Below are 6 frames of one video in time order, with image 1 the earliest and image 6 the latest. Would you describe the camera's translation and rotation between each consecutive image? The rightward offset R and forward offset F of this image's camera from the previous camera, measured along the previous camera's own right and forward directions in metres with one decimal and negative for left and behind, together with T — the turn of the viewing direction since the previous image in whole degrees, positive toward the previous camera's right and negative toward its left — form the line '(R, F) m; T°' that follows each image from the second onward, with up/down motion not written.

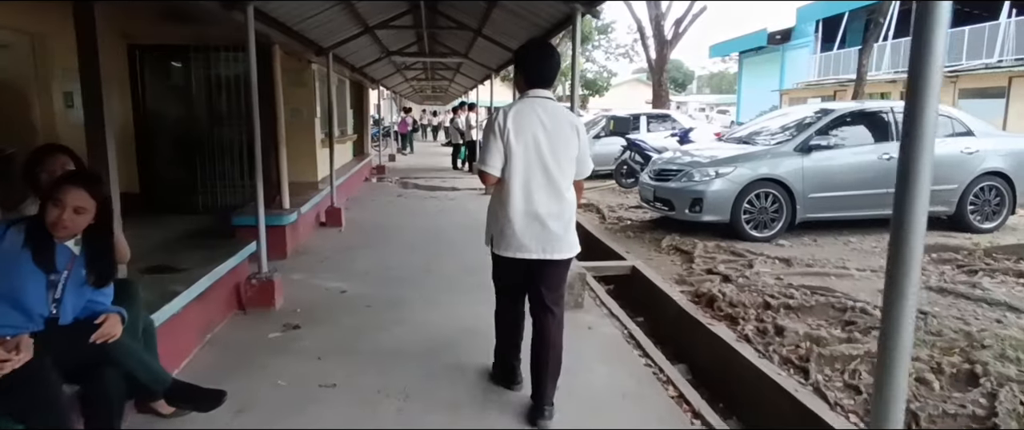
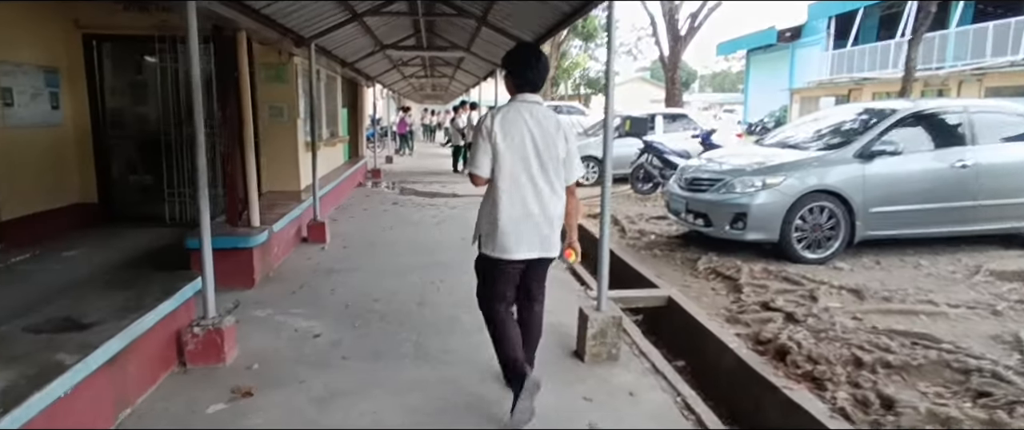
(-0.1, +1.0) m; 0°
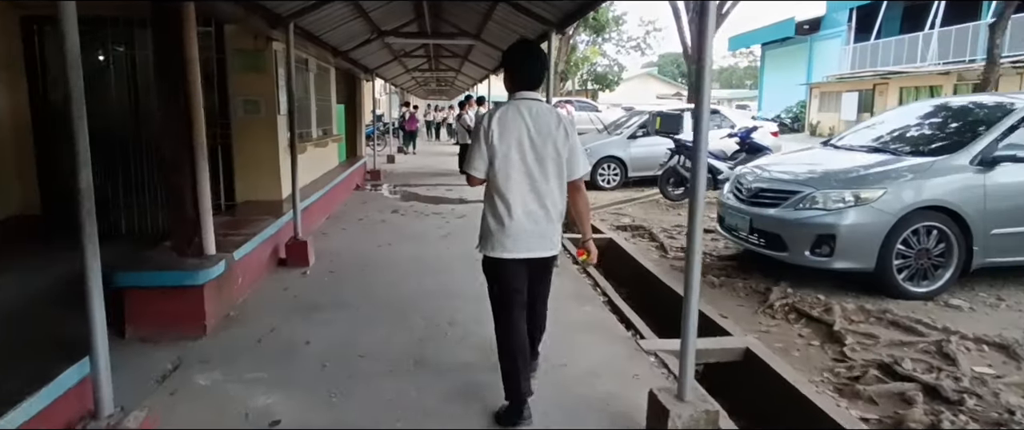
(-0.2, +1.1) m; 0°
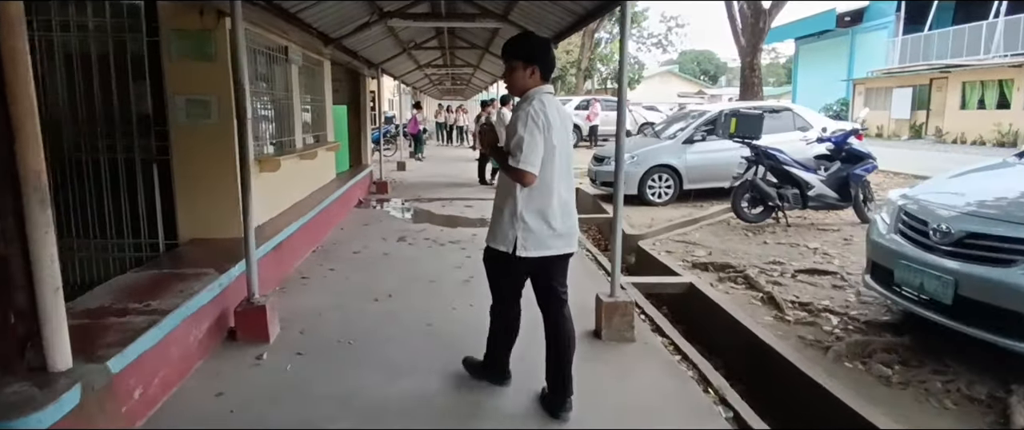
(-0.3, +1.8) m; -2°
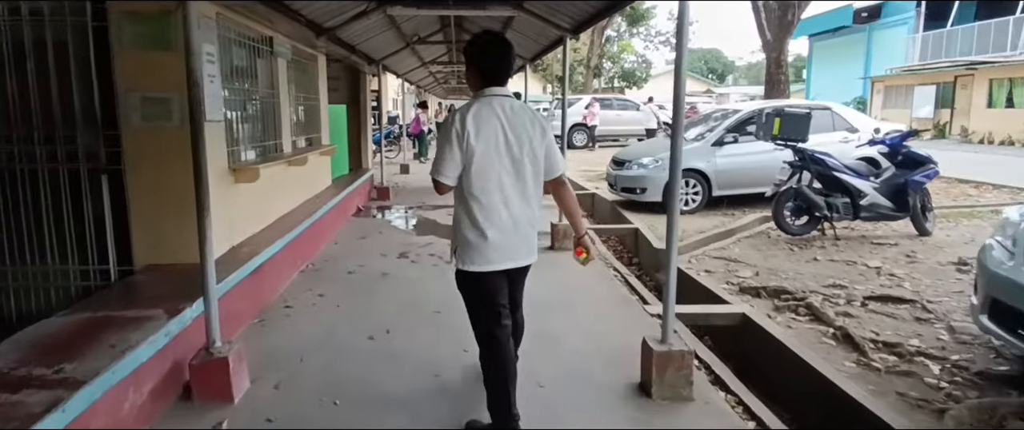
(-0.1, +0.8) m; 0°
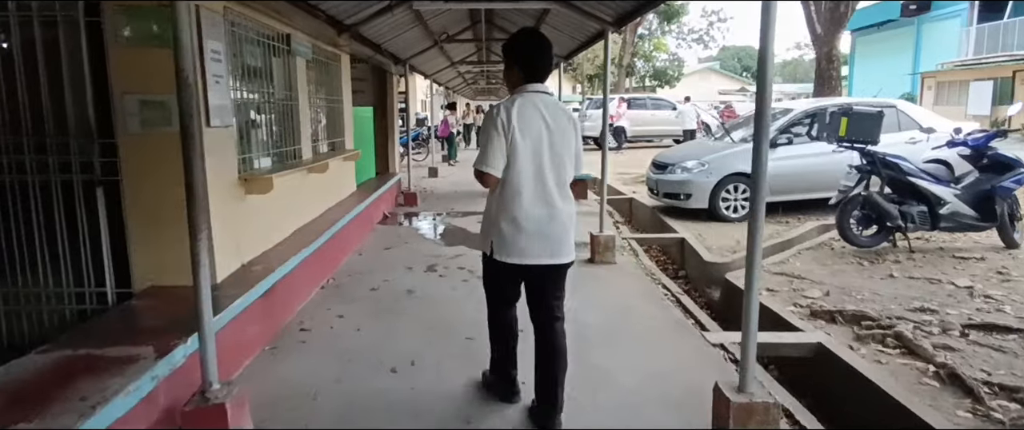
(-0.1, +0.5) m; -3°
